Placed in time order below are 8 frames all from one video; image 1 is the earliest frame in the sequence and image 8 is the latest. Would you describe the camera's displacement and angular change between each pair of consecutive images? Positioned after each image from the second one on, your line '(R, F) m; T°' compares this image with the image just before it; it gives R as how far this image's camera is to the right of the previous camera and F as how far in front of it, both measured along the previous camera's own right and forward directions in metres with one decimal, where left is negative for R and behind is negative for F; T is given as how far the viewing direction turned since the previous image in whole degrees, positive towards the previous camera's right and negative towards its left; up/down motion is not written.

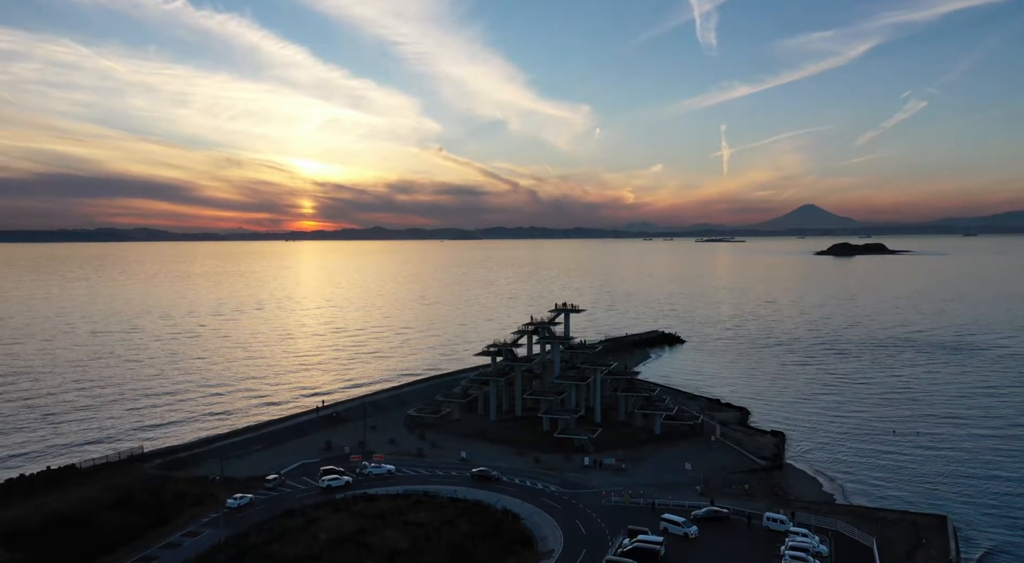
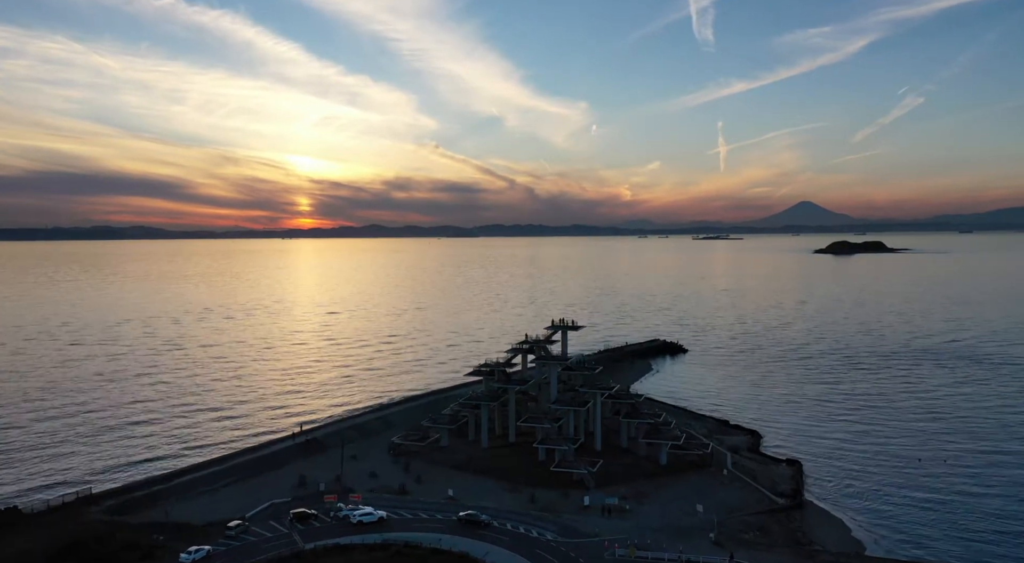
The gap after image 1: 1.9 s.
(+0.3, +3.7) m; 0°
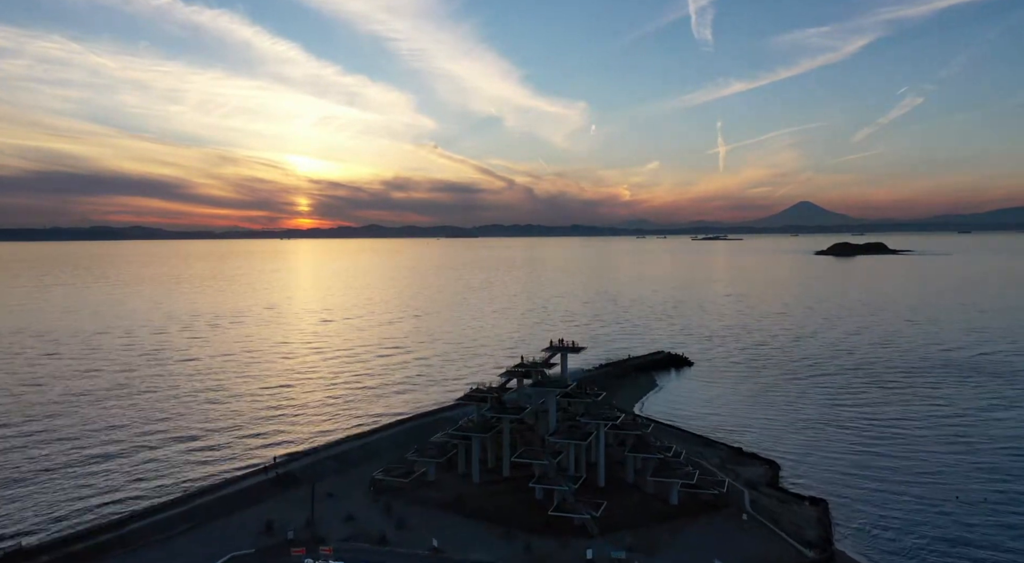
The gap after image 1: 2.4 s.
(+0.3, +4.1) m; 0°
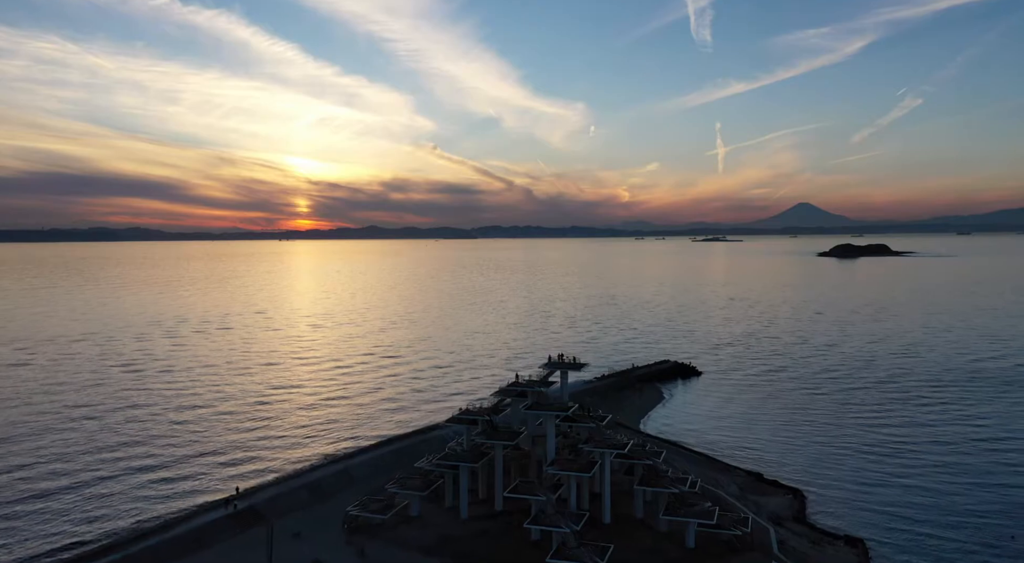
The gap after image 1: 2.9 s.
(+0.3, +4.6) m; 0°
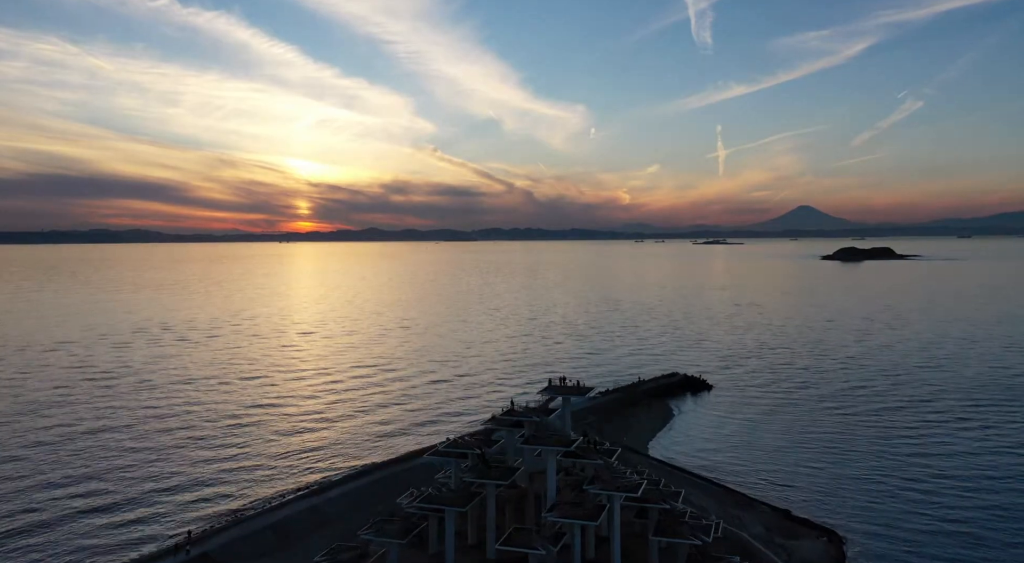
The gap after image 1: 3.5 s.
(+0.2, +4.7) m; 0°
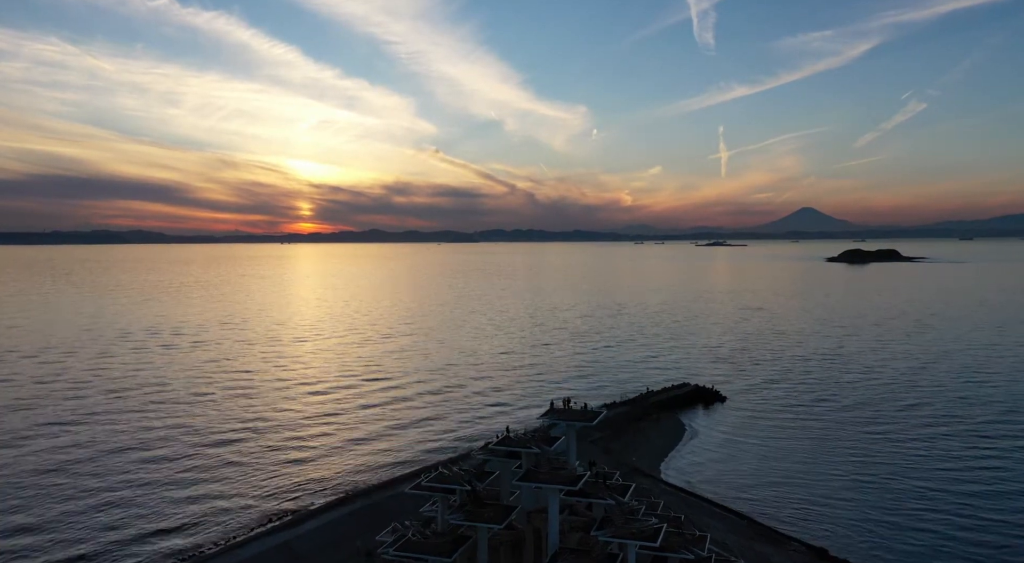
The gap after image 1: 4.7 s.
(+0.2, +4.4) m; 0°
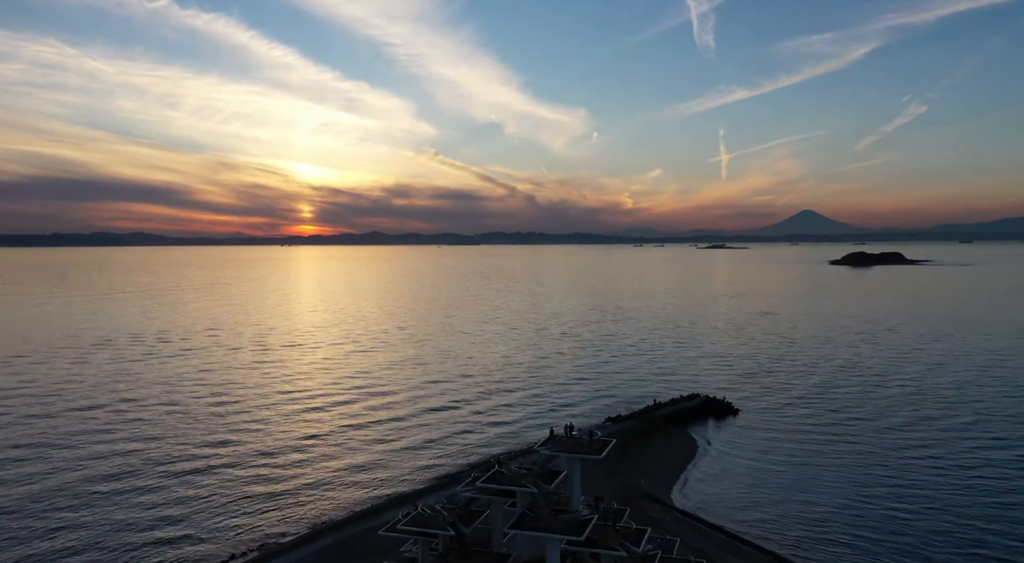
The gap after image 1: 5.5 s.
(+0.3, +4.2) m; 0°
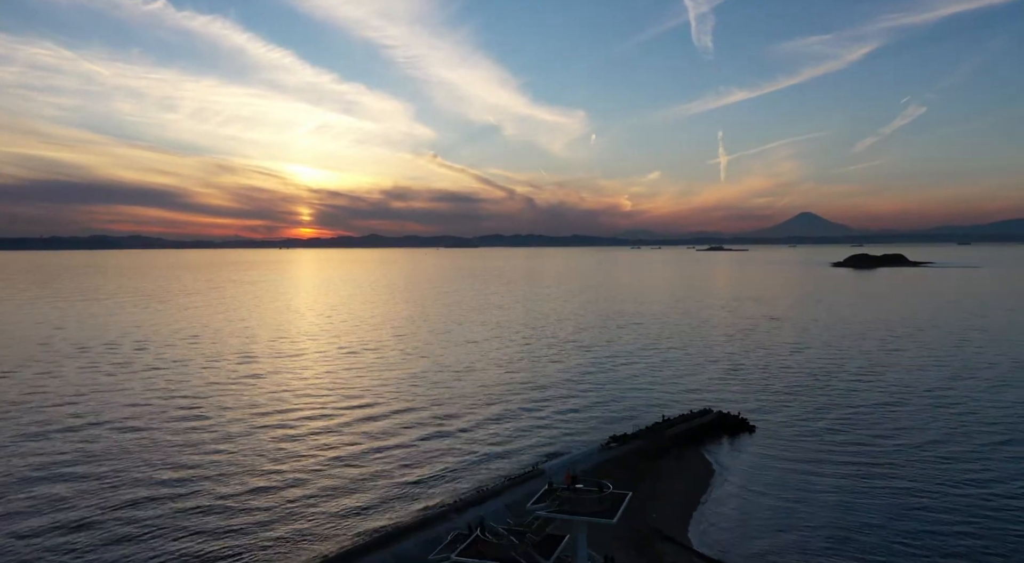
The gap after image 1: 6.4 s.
(+0.3, +5.0) m; 0°
